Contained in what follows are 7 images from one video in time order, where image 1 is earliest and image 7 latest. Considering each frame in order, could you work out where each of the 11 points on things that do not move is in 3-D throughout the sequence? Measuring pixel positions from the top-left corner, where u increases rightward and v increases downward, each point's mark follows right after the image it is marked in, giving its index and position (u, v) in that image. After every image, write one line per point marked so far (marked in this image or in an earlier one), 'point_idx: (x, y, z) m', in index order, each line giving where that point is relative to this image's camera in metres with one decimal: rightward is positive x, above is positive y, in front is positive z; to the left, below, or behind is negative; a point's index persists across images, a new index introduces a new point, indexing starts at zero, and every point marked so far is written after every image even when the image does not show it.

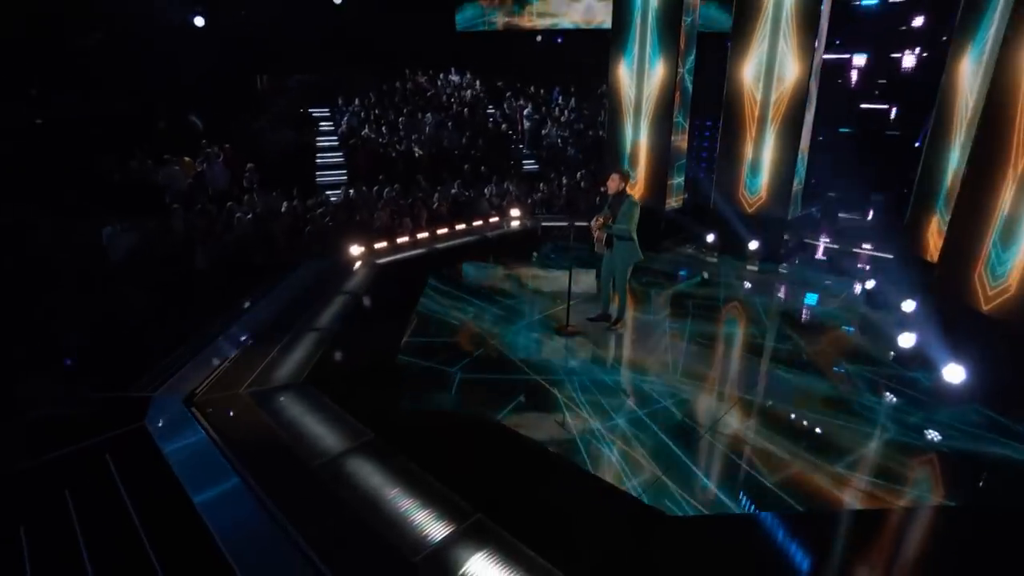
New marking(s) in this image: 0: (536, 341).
0: (+0.3, -0.6, +5.7) m
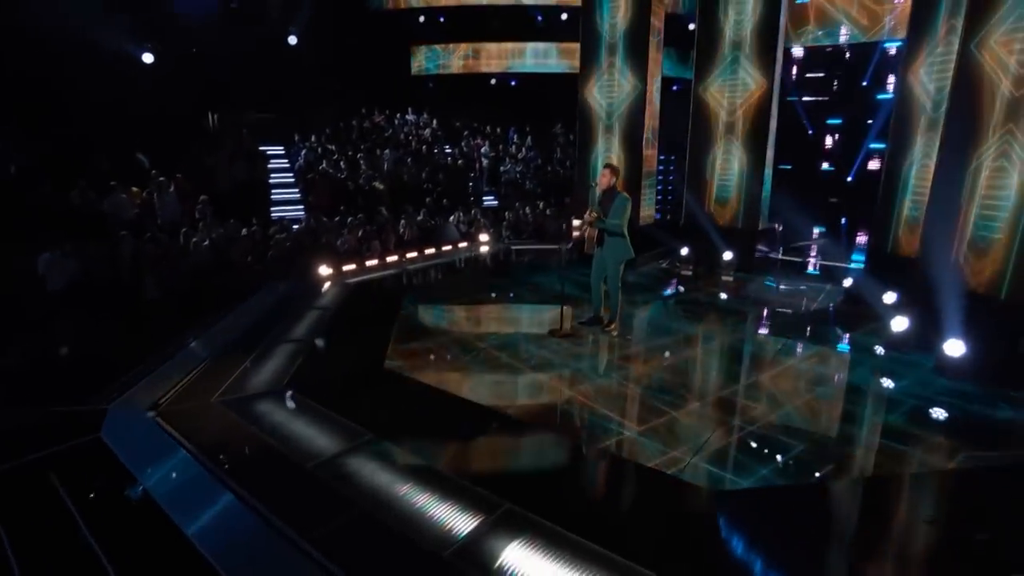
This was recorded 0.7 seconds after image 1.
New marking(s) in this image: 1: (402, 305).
0: (+0.2, -0.6, +5.5) m
1: (-1.5, -0.2, +7.3) m
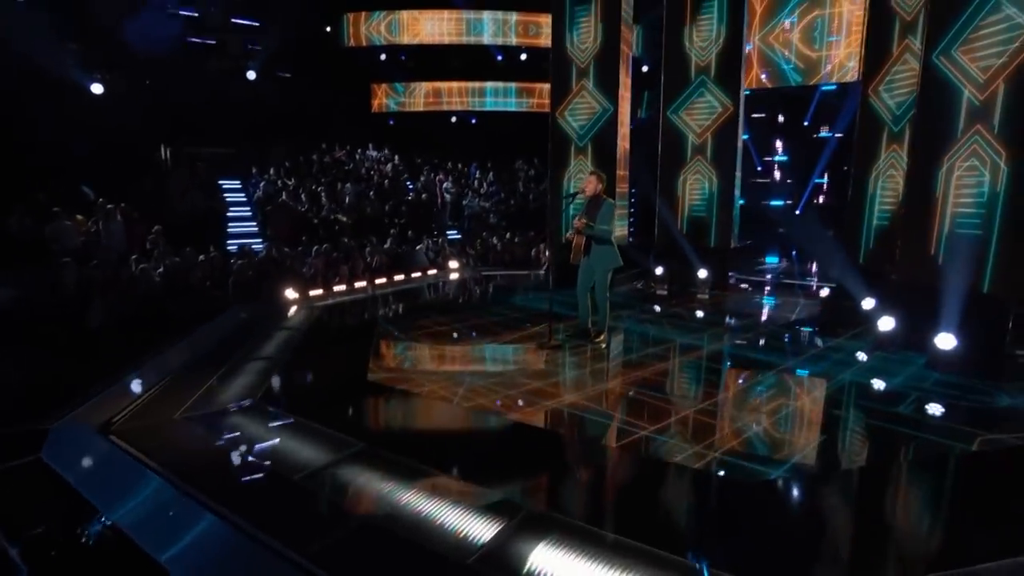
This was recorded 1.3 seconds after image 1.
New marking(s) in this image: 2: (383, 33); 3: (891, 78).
0: (0.0, -0.7, +5.3) m
1: (-1.7, -0.4, +7.0) m
2: (-4.4, +8.5, +18.6) m
3: (+4.1, +2.3, +6.0) m
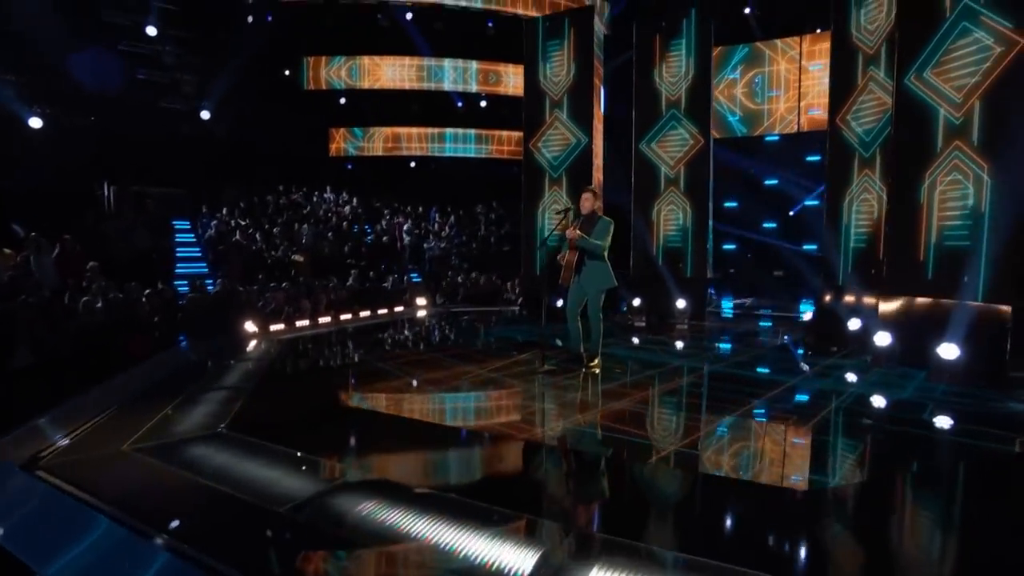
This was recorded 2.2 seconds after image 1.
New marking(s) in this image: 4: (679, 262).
0: (-0.1, -0.9, +4.9) m
1: (-2.0, -0.8, +6.5) m
2: (-5.7, +7.0, +18.6) m
3: (+3.9, +2.1, +6.2) m
4: (+2.4, +0.4, +8.3) m
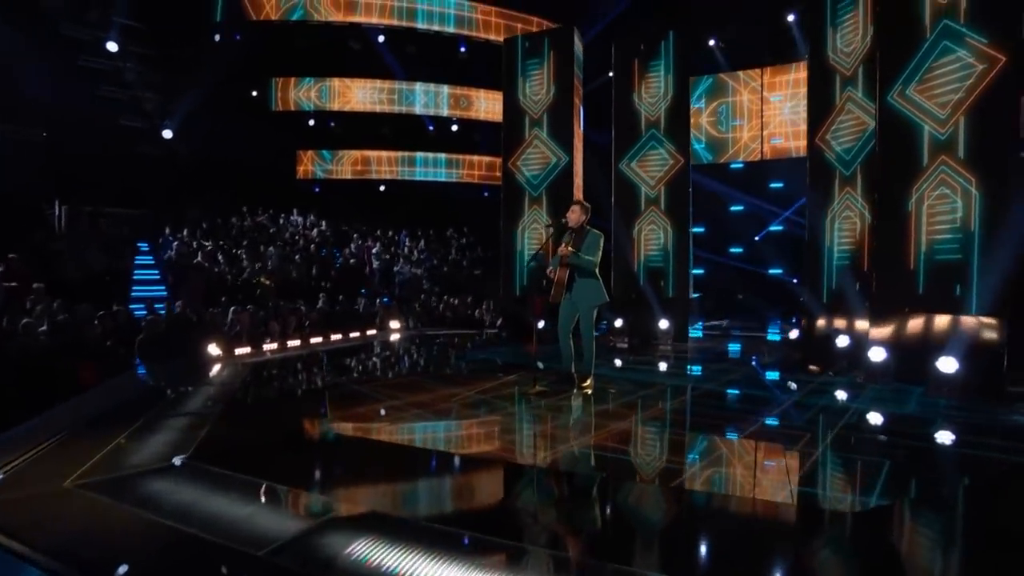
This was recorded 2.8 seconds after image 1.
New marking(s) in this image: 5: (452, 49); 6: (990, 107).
0: (-0.2, -1.0, +4.6) m
1: (-2.1, -1.0, +6.1) m
2: (-6.6, +6.2, +18.3) m
3: (+3.7, +1.9, +6.3) m
4: (+2.1, +0.1, +8.2) m
5: (-2.1, +8.3, +19.2) m
6: (+3.7, +1.4, +4.3) m
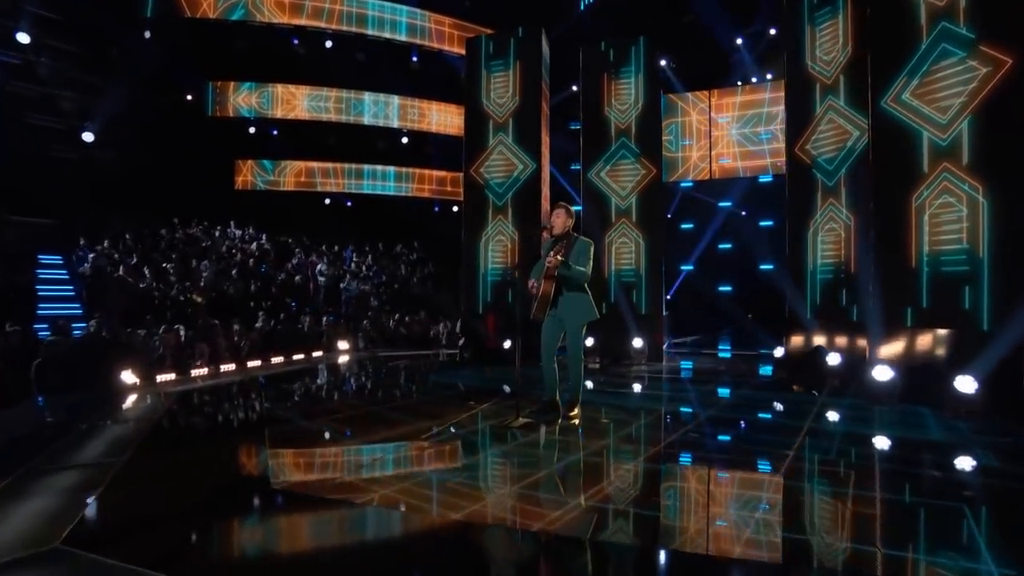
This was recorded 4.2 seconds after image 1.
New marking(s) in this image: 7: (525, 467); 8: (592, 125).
0: (-0.3, -1.1, +4.0) m
1: (-2.4, -1.2, +5.2) m
2: (-8.0, +5.7, +17.2) m
3: (+3.4, +1.7, +6.1) m
4: (+1.6, -0.2, +7.7) m
5: (-3.7, +7.8, +18.6) m
6: (+3.6, +1.3, +4.1) m
7: (+0.1, -1.1, +3.7) m
8: (+1.2, +2.4, +8.0) m
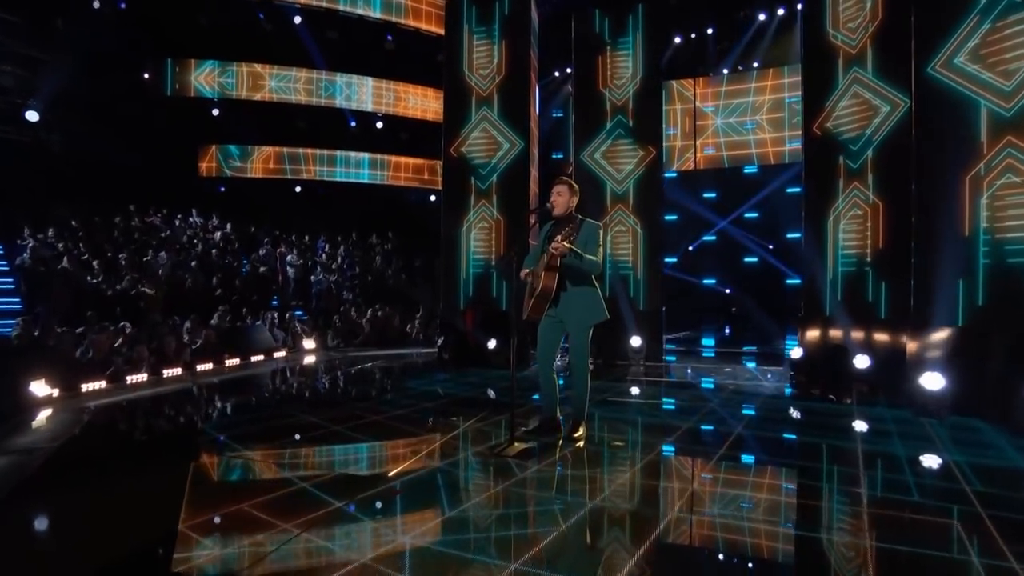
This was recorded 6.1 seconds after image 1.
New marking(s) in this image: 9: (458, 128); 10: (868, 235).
0: (-0.4, -1.1, +3.2) m
1: (-2.5, -1.1, +4.4) m
2: (-8.6, +5.9, +16.0) m
3: (+3.2, +1.8, +5.5) m
4: (+1.4, -0.1, +7.1) m
5: (-4.3, +8.0, +17.6) m
6: (+3.5, +1.3, +3.5) m
7: (0.0, -1.1, +2.9) m
8: (+1.0, +2.5, +7.2) m
9: (-0.8, +2.2, +7.2) m
10: (+3.4, +0.5, +5.3) m
